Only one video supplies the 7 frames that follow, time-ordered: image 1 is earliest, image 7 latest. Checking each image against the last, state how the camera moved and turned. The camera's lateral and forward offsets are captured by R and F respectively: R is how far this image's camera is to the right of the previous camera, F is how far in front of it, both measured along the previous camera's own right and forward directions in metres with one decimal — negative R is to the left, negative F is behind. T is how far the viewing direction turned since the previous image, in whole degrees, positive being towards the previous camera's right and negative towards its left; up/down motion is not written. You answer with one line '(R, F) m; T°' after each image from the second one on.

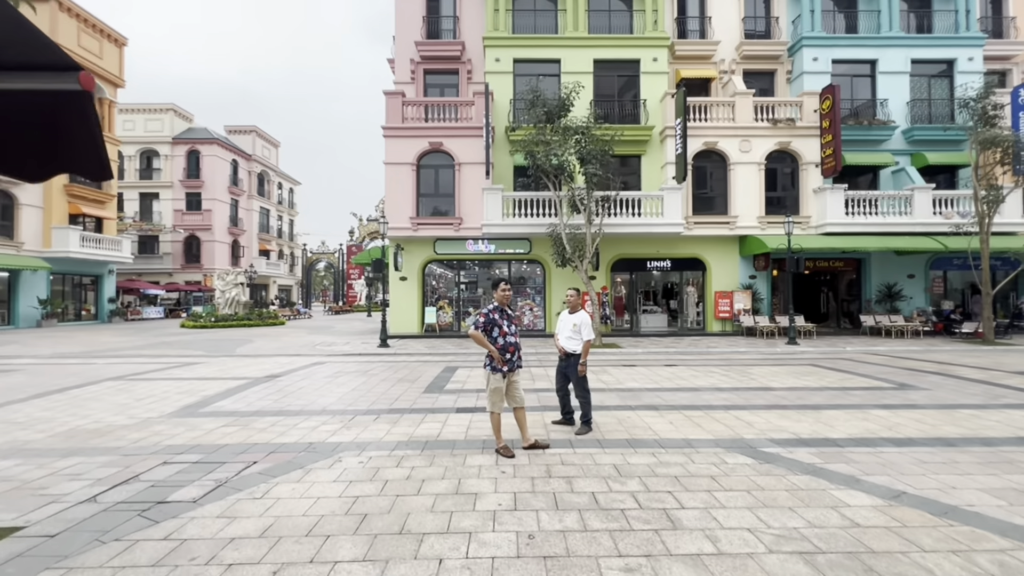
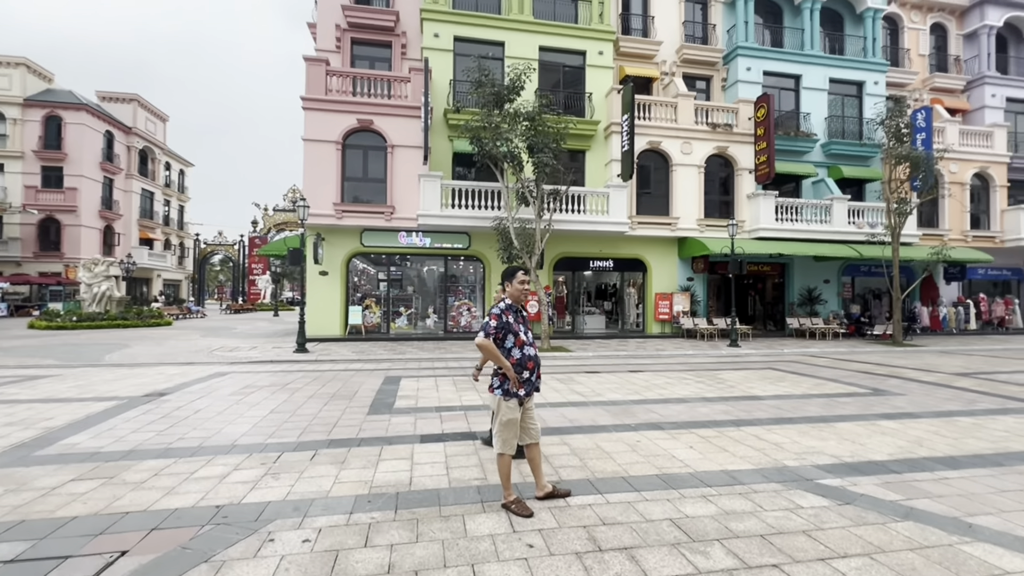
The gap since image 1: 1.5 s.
(-0.8, +1.5) m; +10°
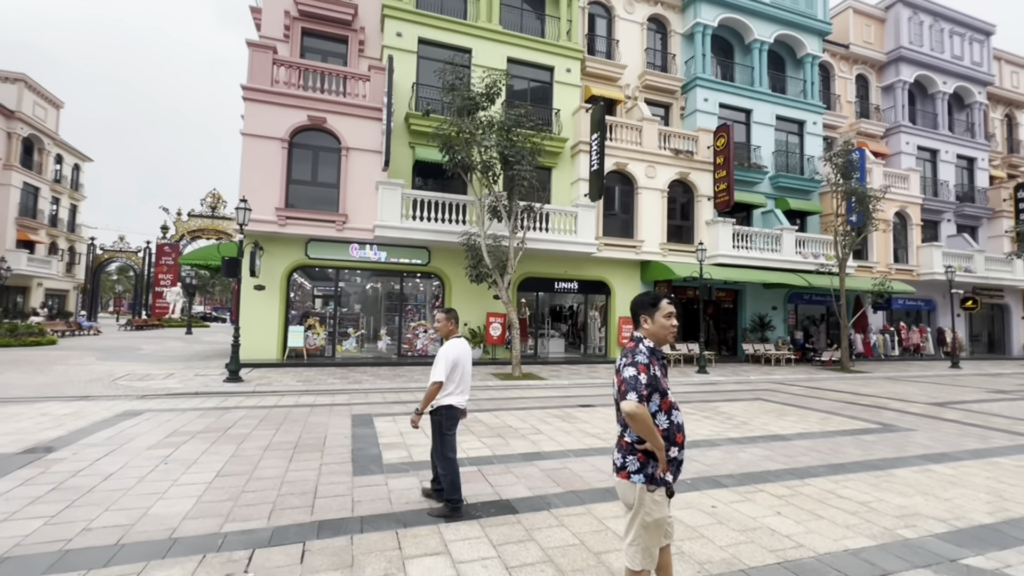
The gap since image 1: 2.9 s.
(-1.1, +1.2) m; +8°
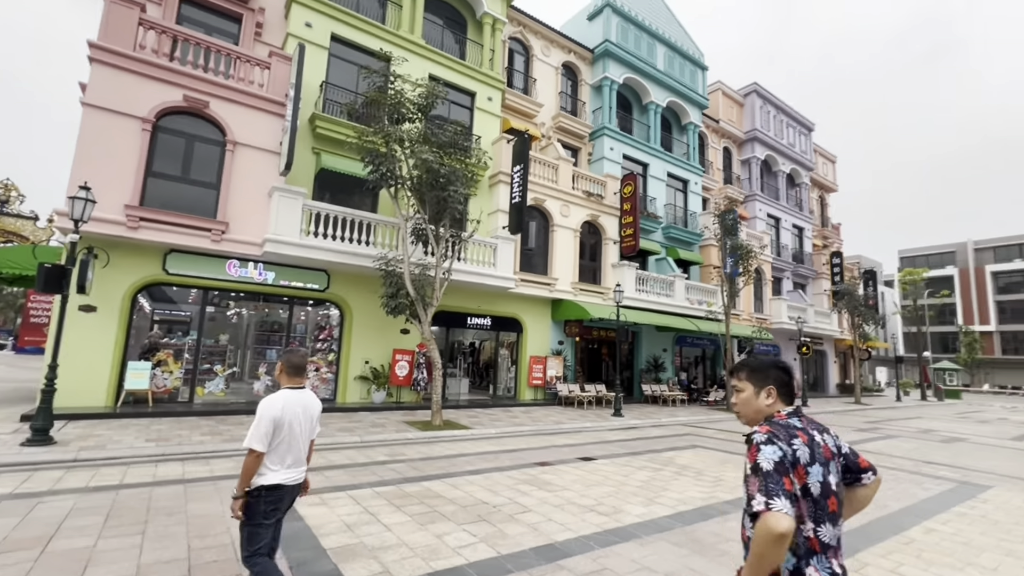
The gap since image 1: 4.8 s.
(-1.4, +1.5) m; +16°
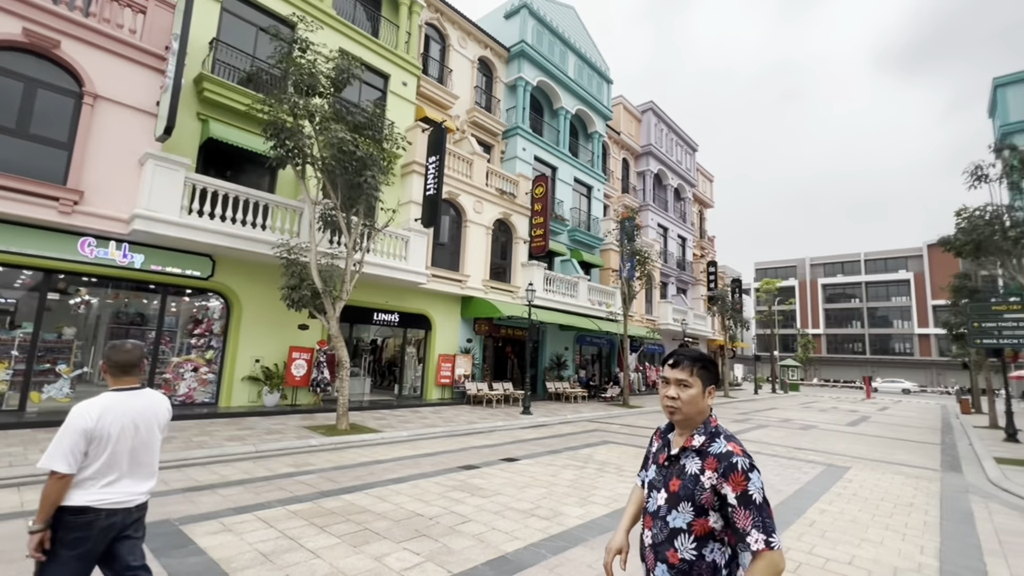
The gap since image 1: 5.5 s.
(-0.5, +0.4) m; +13°
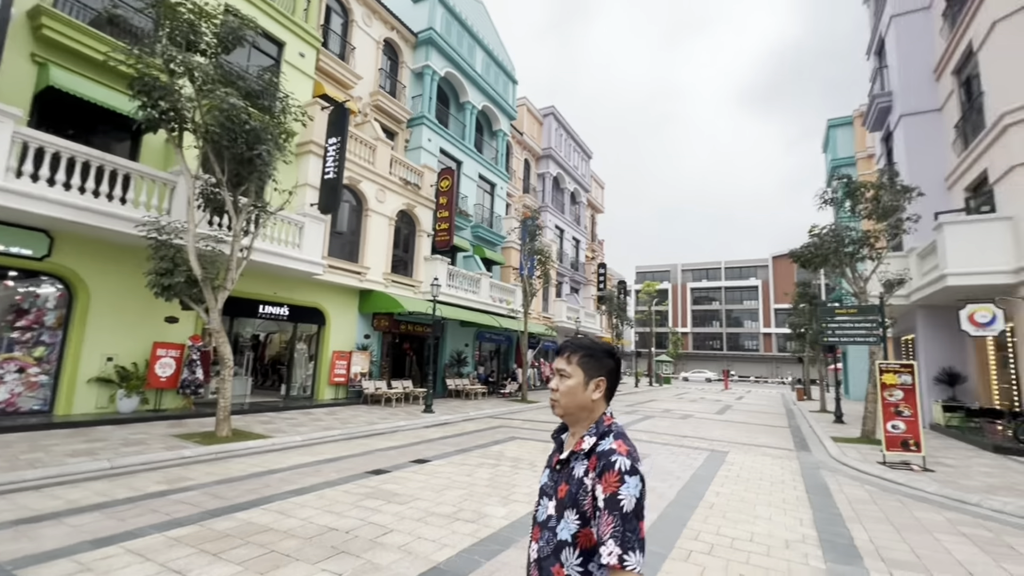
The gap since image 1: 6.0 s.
(-0.4, +0.3) m; +13°
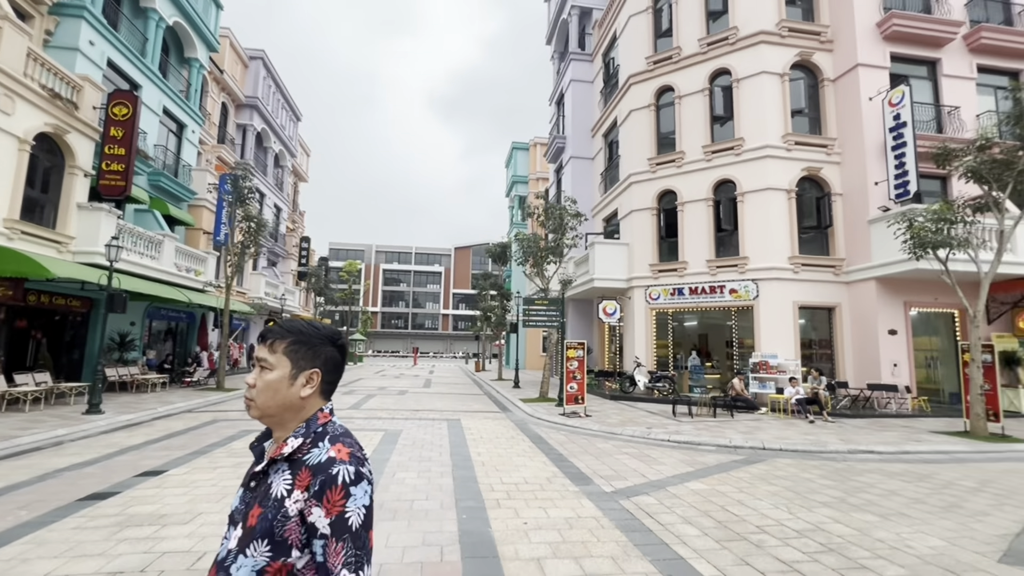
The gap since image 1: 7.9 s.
(-1.7, +0.1) m; +37°
